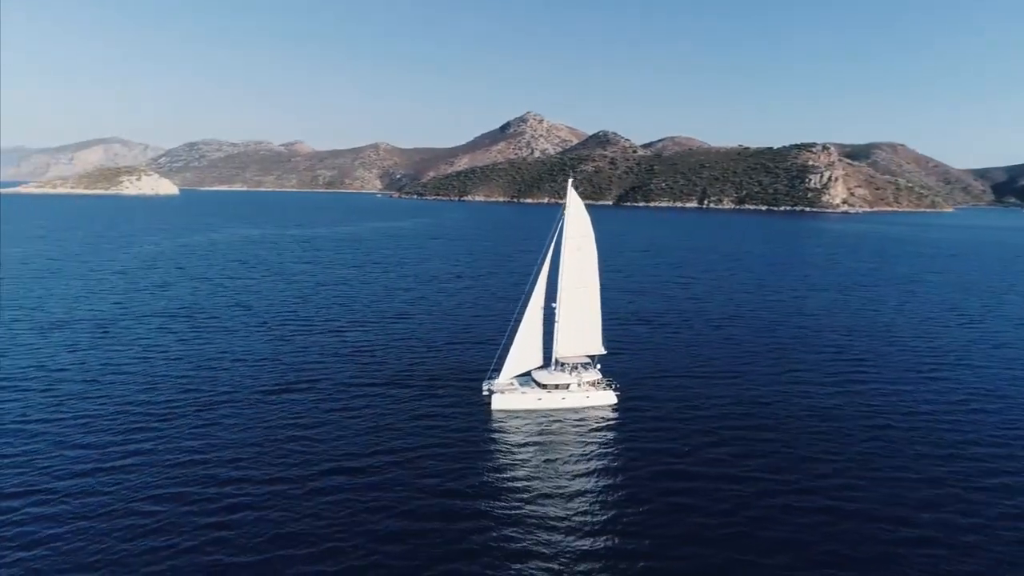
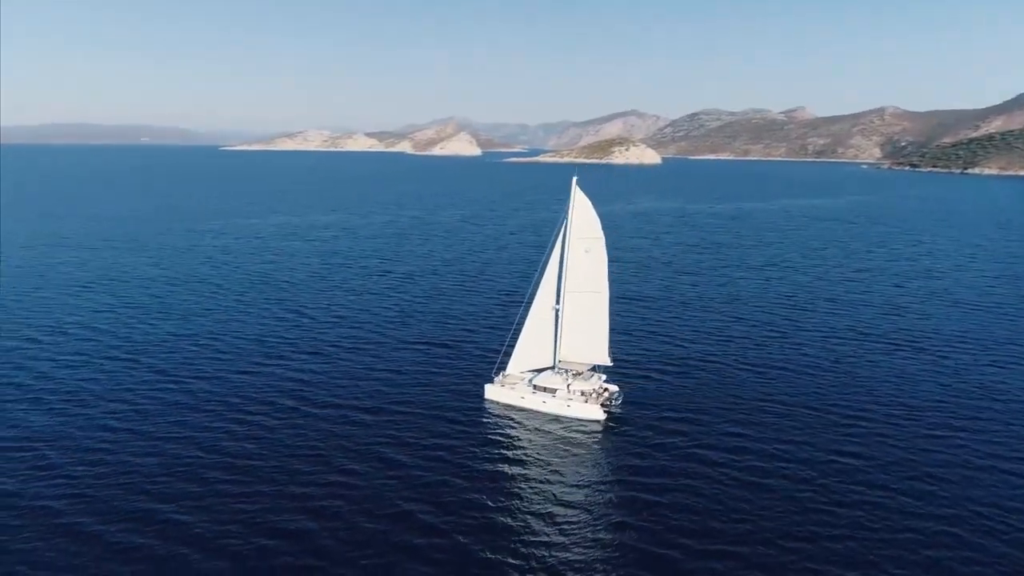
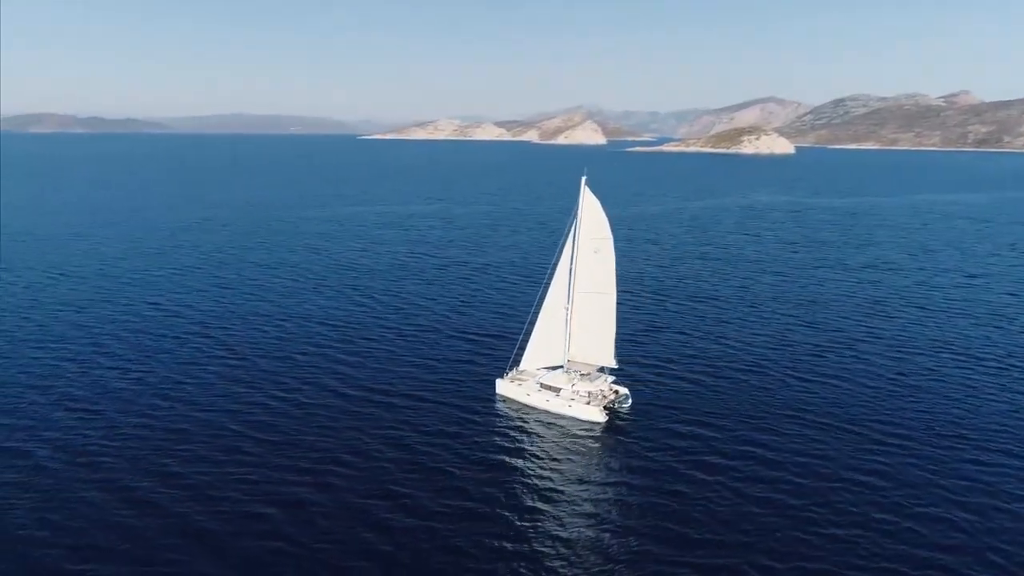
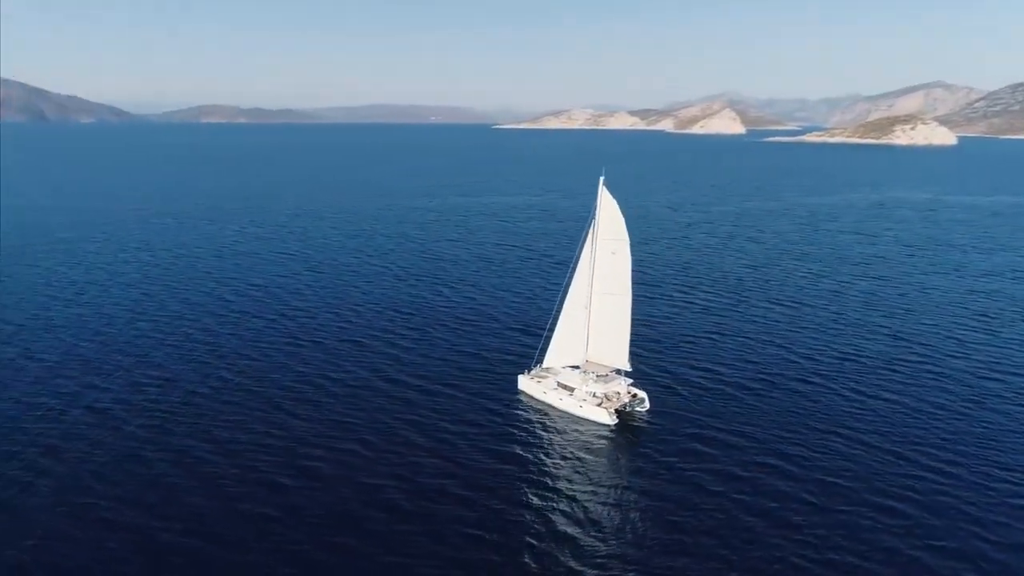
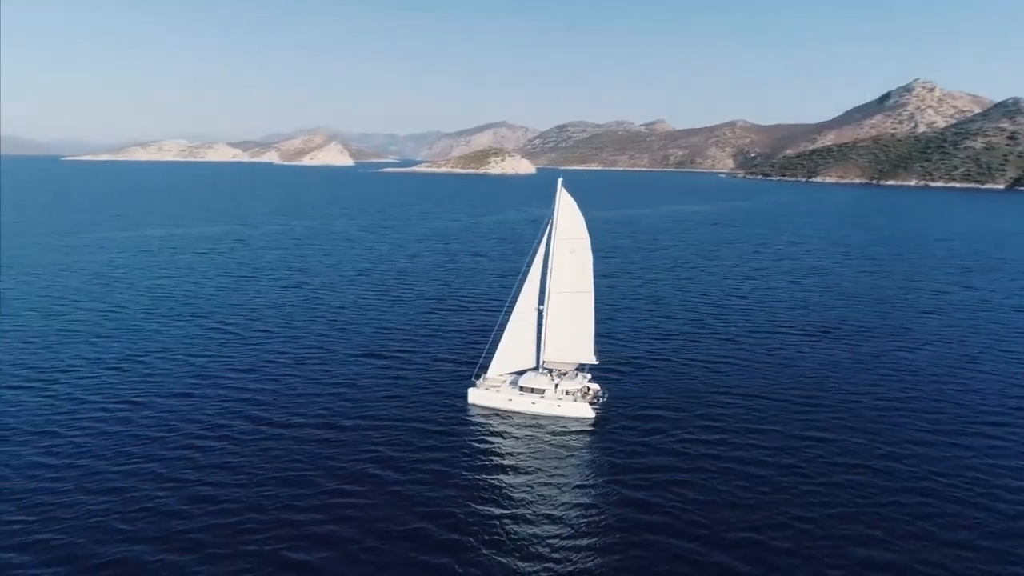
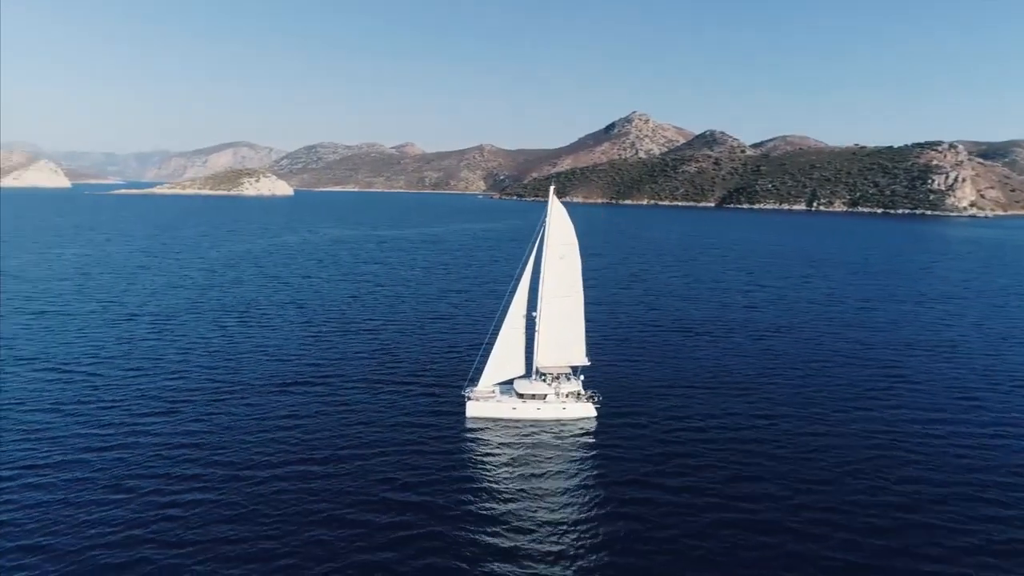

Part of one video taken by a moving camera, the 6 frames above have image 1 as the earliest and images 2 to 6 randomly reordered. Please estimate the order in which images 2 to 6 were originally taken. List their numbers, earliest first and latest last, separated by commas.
6, 5, 2, 3, 4
